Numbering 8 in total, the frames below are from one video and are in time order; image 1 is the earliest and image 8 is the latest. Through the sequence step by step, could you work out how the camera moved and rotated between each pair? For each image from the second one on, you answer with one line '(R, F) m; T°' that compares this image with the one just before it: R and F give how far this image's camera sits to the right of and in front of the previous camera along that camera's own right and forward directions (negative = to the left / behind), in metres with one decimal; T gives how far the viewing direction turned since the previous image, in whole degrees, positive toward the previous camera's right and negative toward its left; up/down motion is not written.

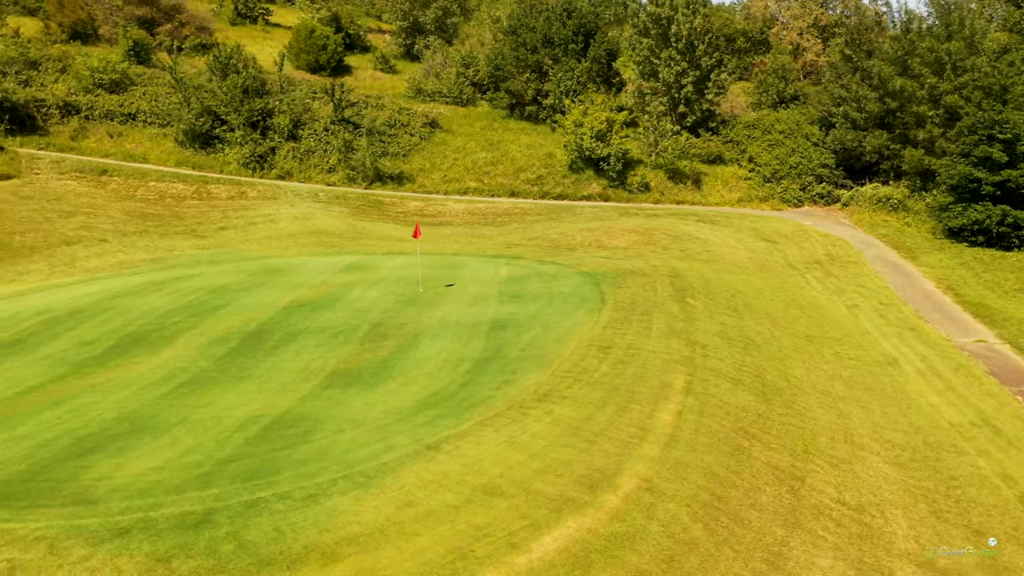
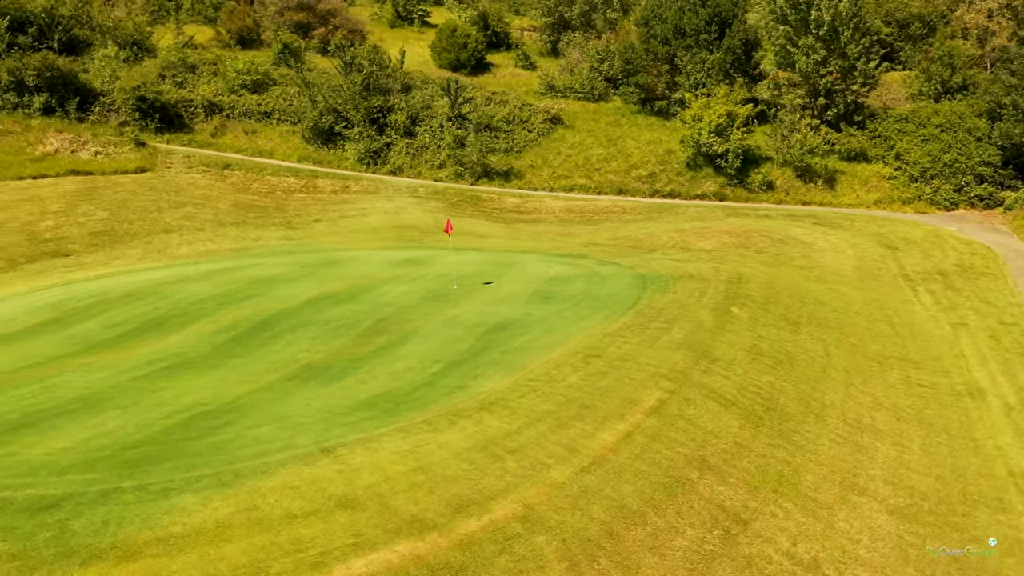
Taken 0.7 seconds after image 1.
(+3.1, +1.2) m; -13°
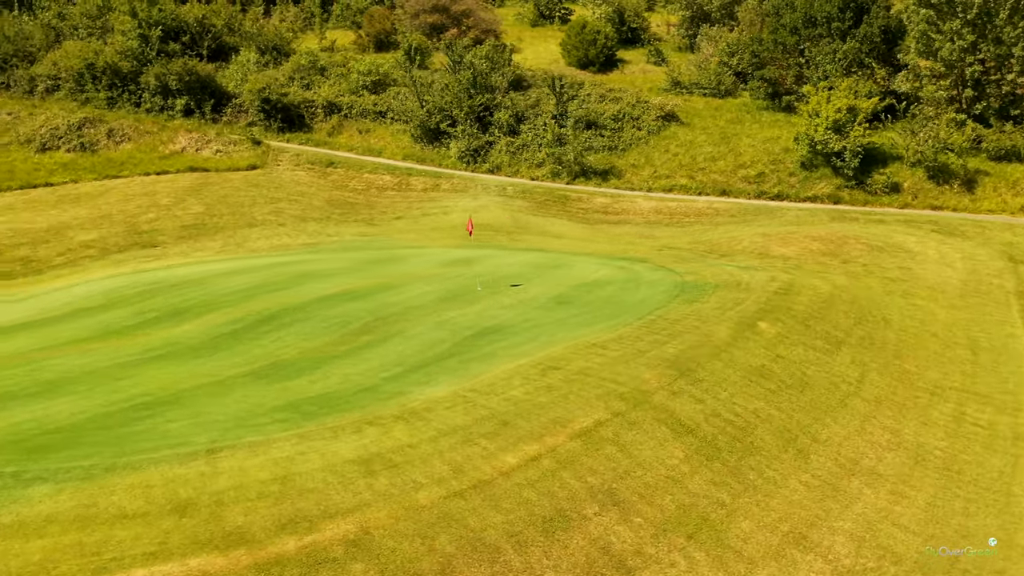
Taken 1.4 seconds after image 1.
(+3.0, +1.1) m; -12°
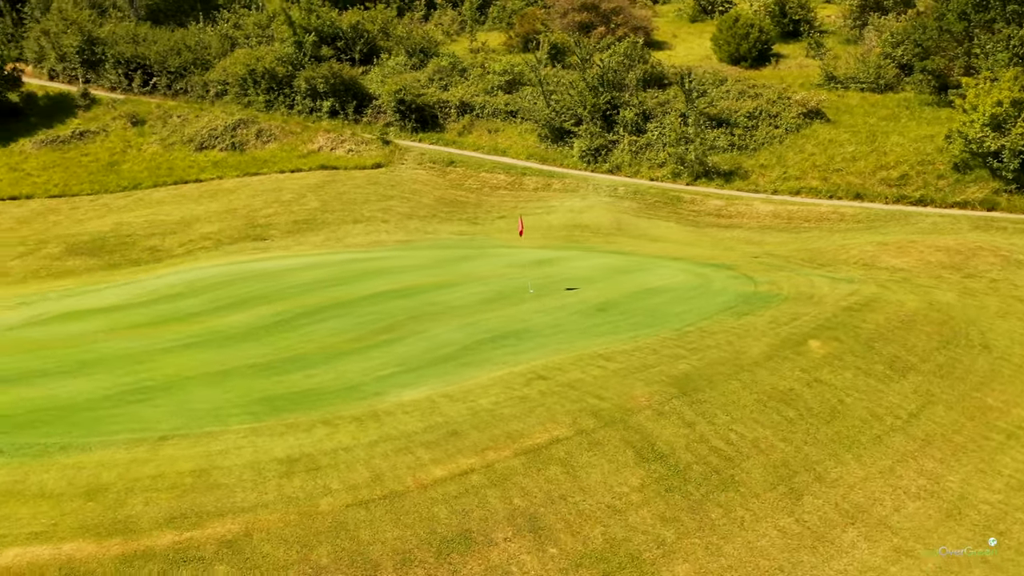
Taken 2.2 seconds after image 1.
(+2.5, +0.9) m; -13°
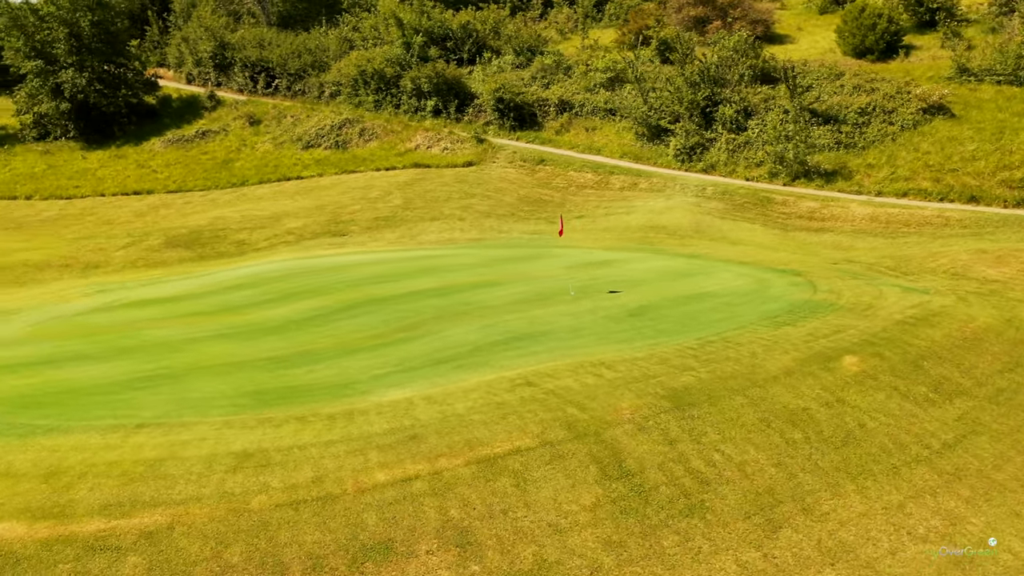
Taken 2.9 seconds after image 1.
(+1.8, +0.6) m; -9°
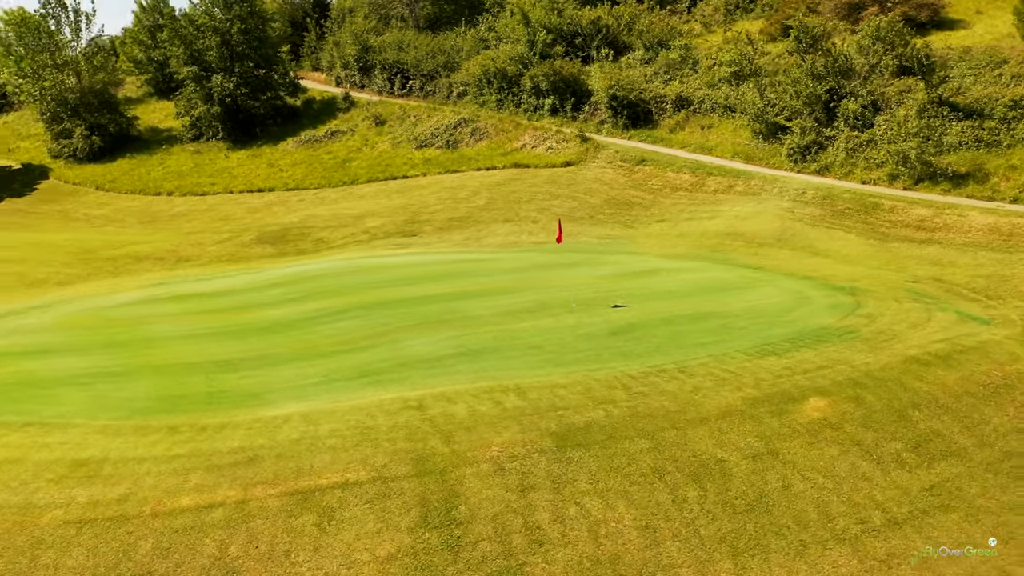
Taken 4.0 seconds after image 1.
(+3.3, +1.4) m; -13°
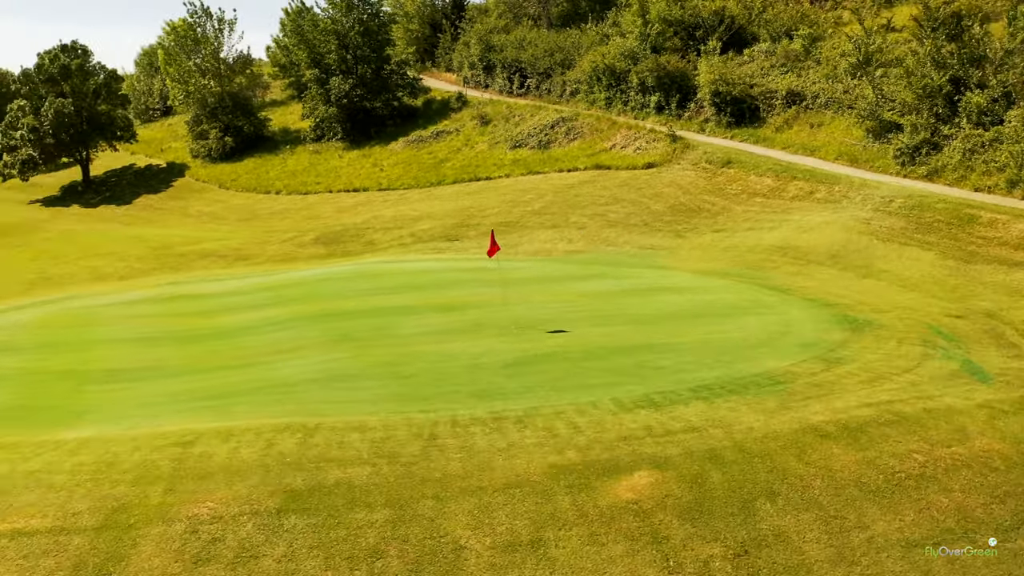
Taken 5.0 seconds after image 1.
(+3.9, +2.0) m; -13°
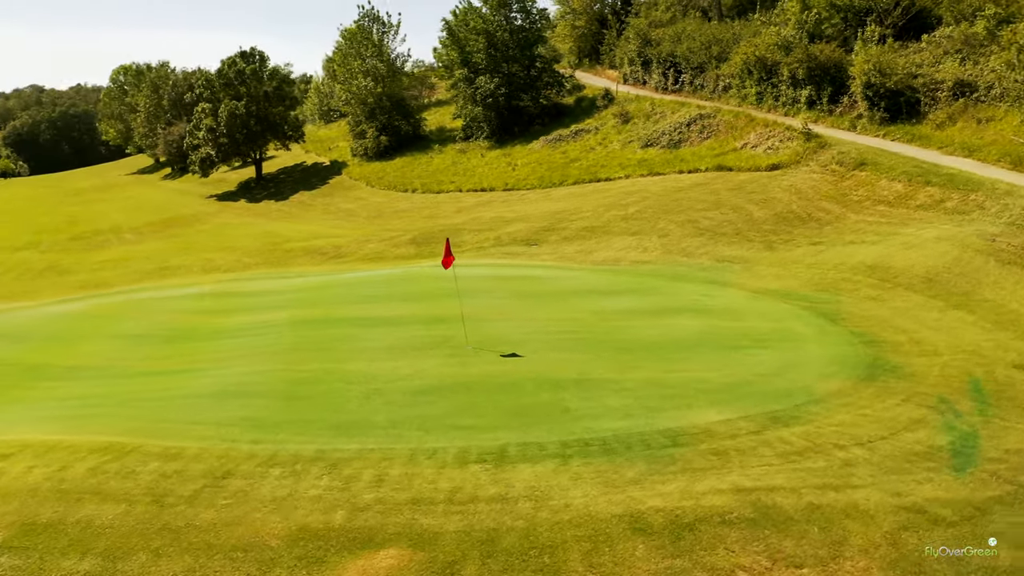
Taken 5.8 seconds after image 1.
(+3.3, +1.8) m; -14°
